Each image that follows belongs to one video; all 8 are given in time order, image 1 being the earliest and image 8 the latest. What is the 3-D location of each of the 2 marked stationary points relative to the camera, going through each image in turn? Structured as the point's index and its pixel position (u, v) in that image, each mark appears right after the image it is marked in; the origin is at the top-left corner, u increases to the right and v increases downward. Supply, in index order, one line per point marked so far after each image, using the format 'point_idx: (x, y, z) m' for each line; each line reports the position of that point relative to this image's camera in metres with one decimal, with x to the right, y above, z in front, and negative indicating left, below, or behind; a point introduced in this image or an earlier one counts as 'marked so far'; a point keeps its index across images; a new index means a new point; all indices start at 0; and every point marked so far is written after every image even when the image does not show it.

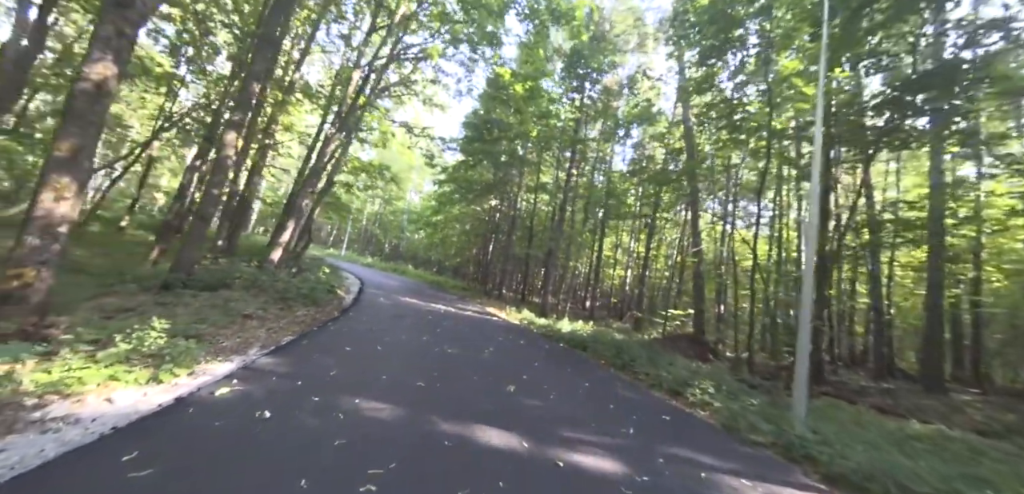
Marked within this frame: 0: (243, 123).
0: (-7.2, +3.3, +9.8) m
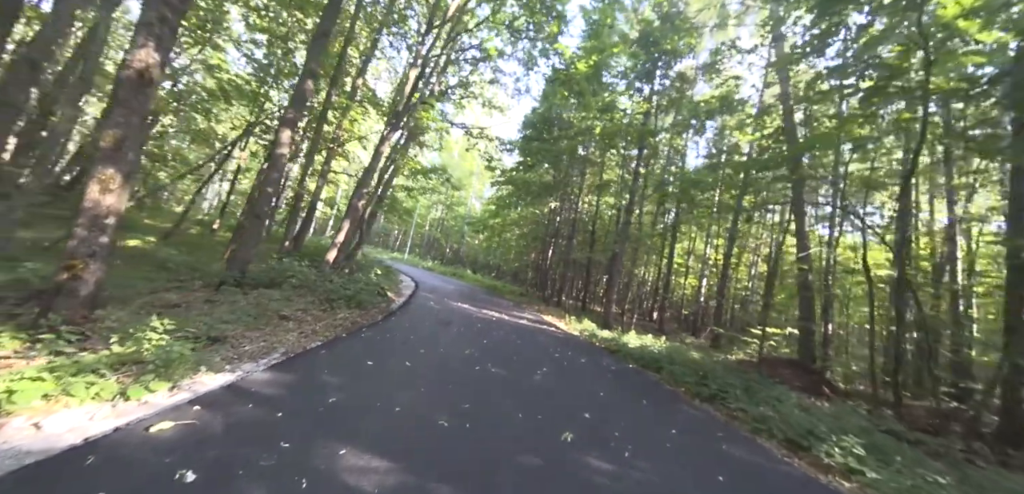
0: (-5.7, +3.4, +9.7) m
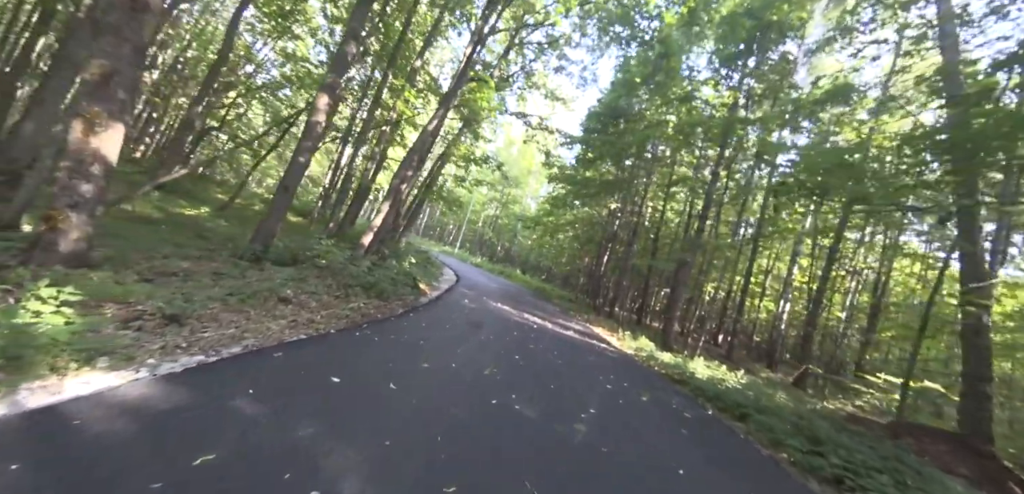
0: (-4.2, +3.9, +8.9) m
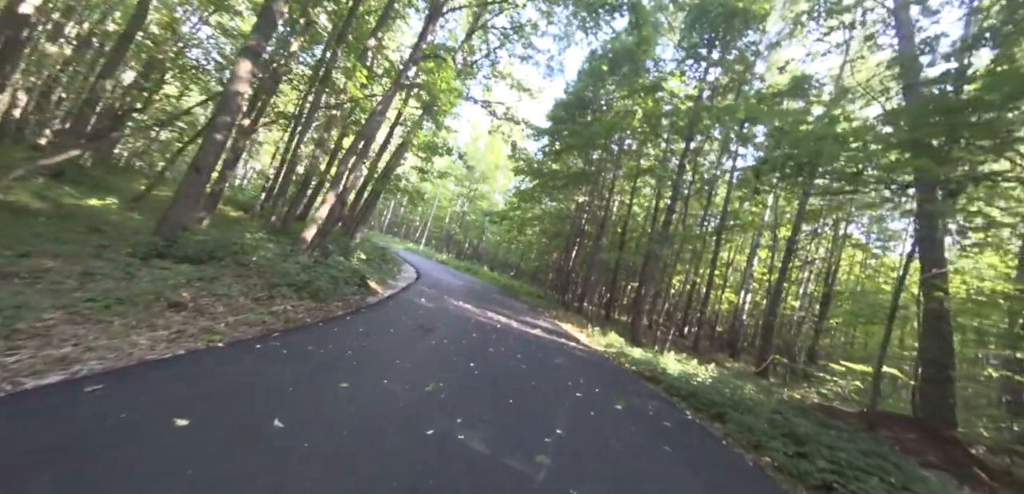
0: (-5.2, +4.0, +7.6) m
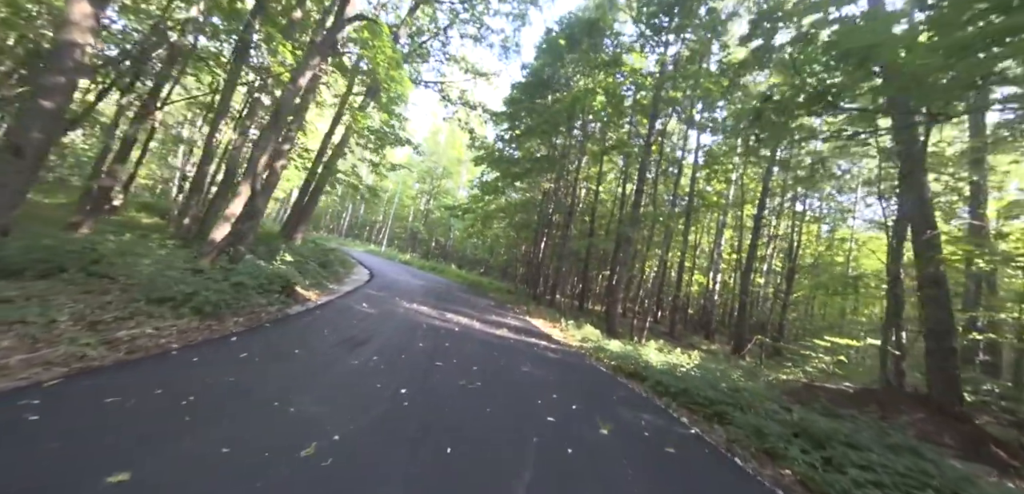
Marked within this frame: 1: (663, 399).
0: (-6.2, +4.0, +5.7) m
1: (+2.8, -2.8, +6.8) m
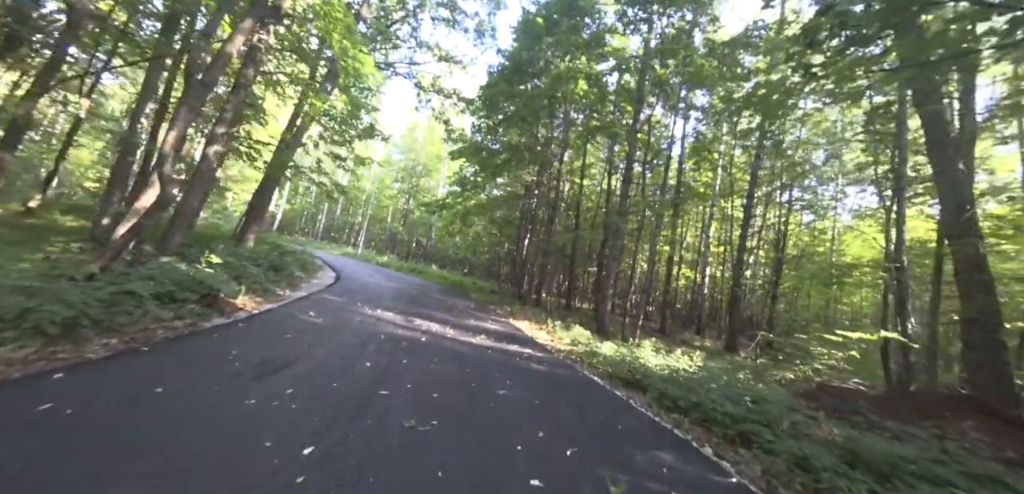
0: (-6.7, +3.9, +4.2) m
1: (+2.5, -2.6, +5.7) m
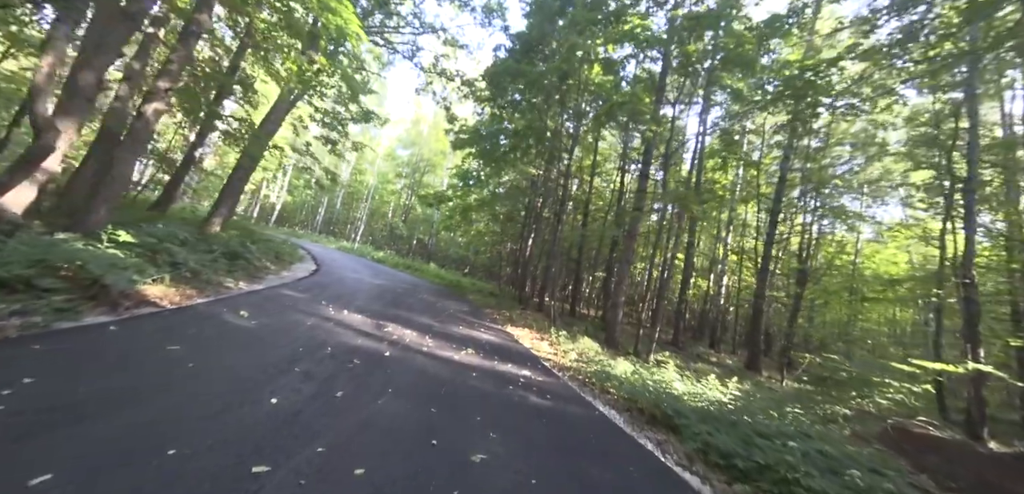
0: (-6.6, +4.4, +2.6) m
1: (+2.3, -2.5, +3.9) m
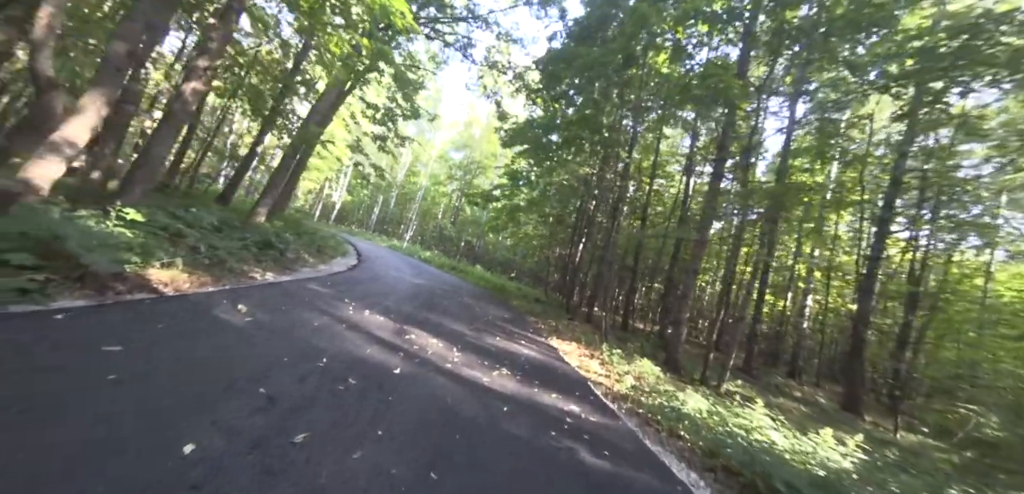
0: (-6.2, +4.7, +2.3) m
1: (+2.6, -2.5, +2.3) m
